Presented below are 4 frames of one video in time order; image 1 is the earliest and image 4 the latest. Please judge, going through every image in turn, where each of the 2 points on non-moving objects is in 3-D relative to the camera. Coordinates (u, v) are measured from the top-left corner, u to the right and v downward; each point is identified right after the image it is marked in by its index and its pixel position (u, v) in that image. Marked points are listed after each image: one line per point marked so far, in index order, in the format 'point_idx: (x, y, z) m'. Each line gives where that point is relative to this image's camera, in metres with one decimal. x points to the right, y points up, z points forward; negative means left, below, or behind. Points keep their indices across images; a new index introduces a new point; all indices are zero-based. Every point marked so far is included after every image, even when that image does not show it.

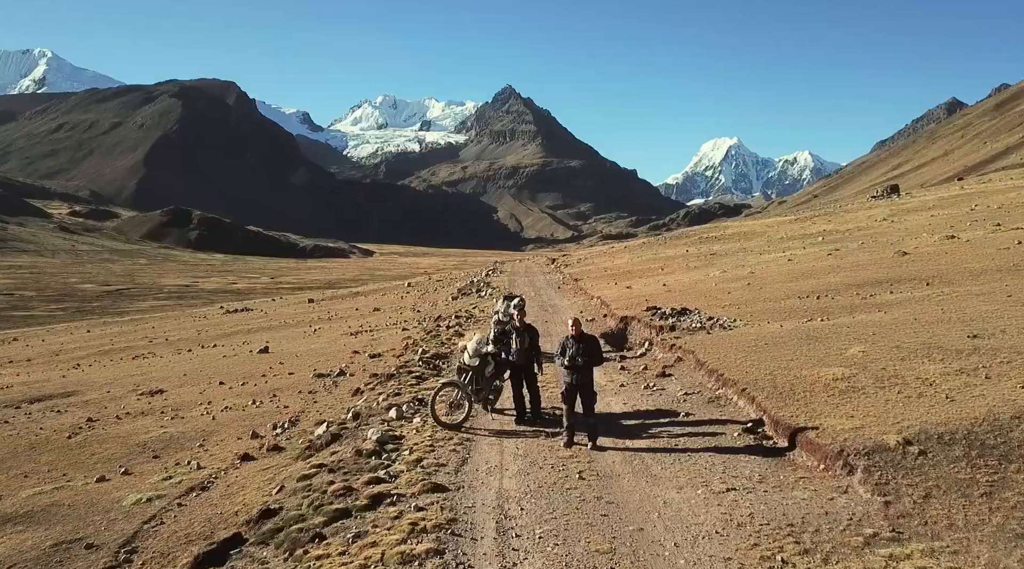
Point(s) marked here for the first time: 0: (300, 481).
0: (-4.0, -3.7, +16.0) m
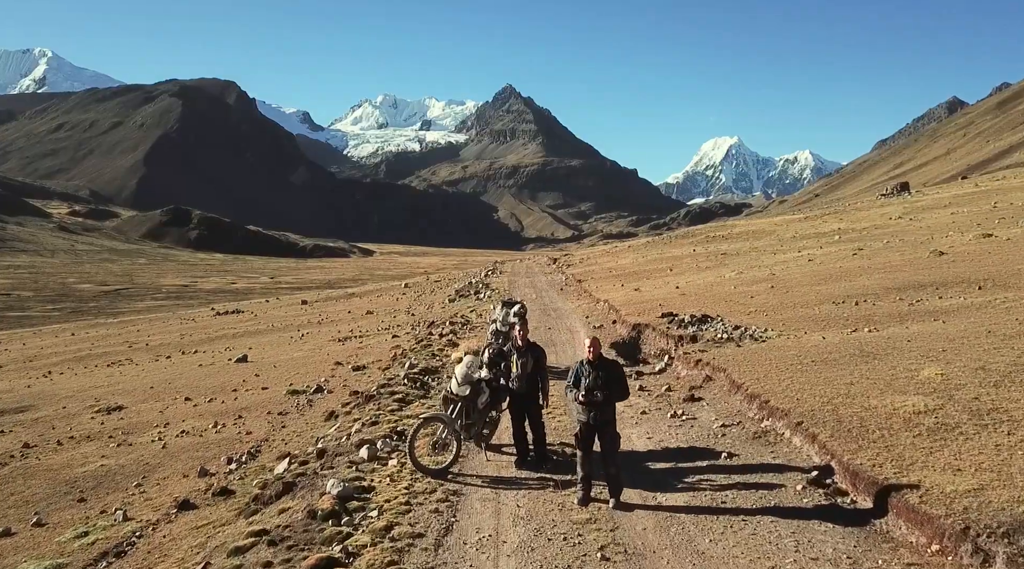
0: (-4.0, -3.9, +12.5) m
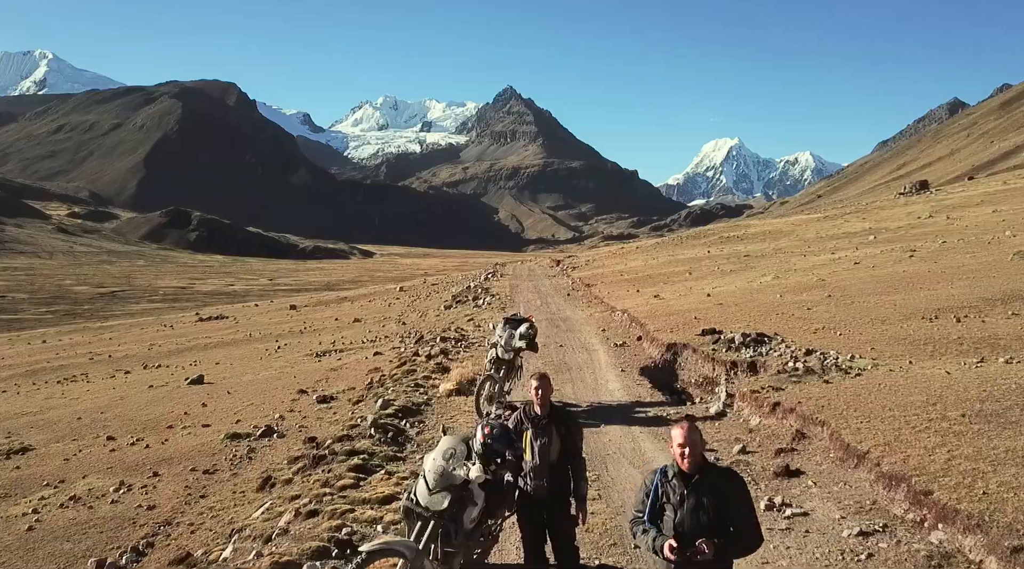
0: (-3.9, -4.2, +6.3) m
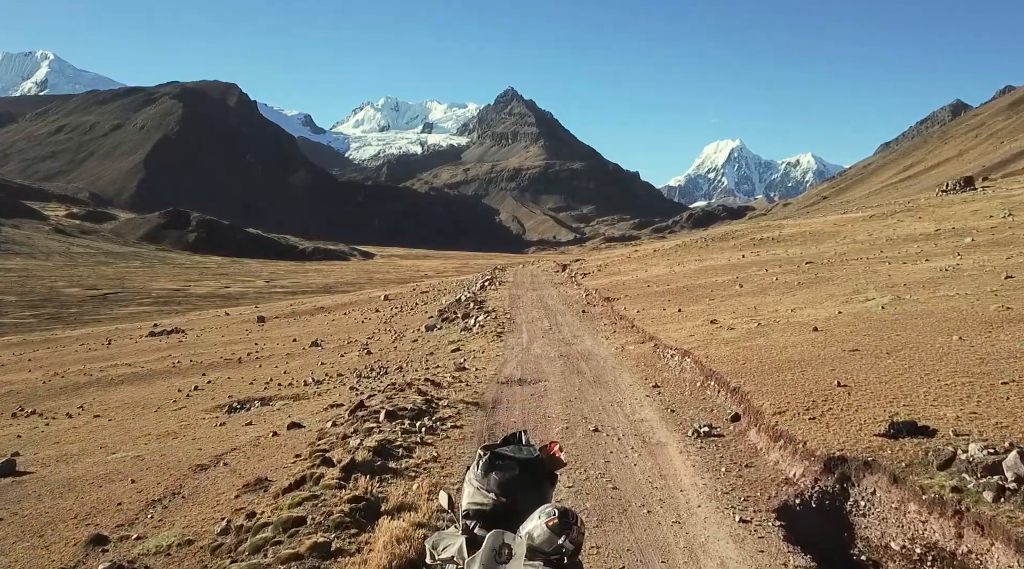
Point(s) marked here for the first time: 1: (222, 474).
0: (-4.0, -4.9, -6.6) m
1: (-5.9, -3.8, +18.2) m
